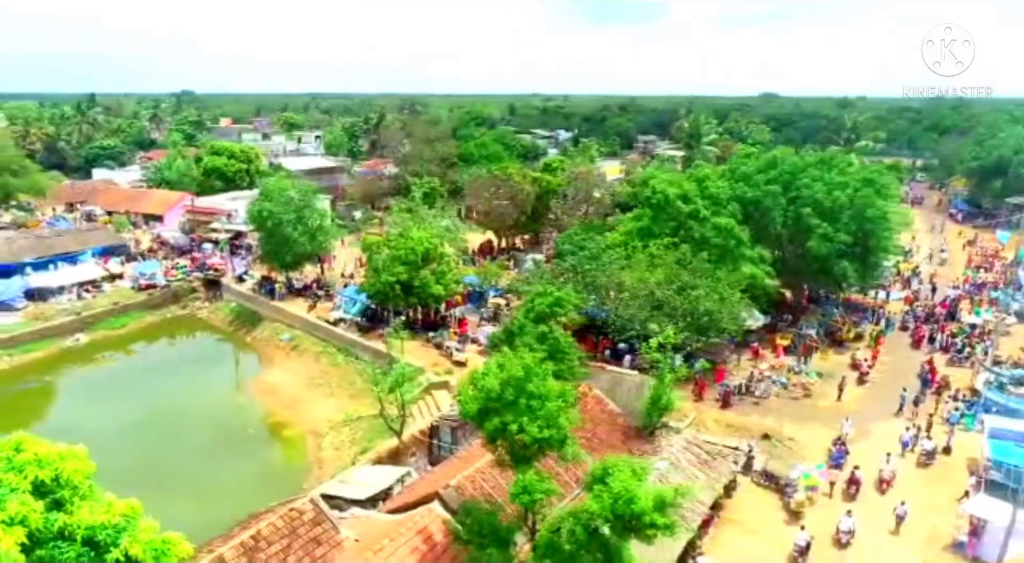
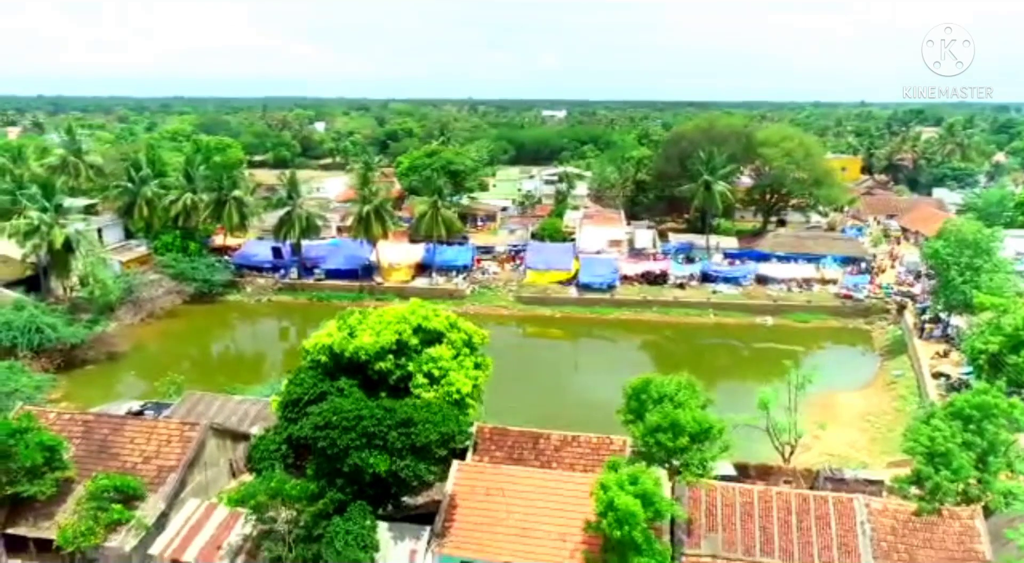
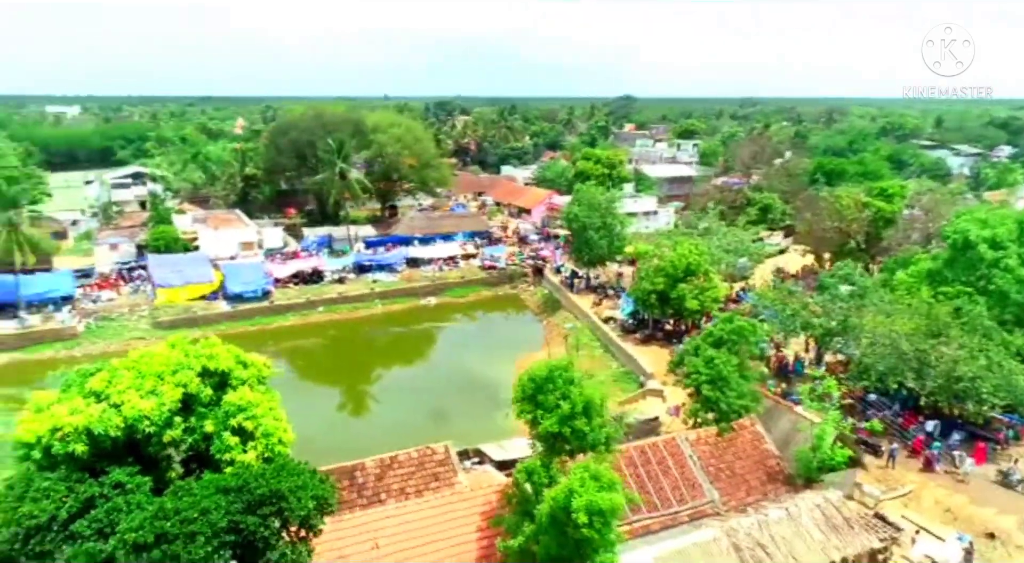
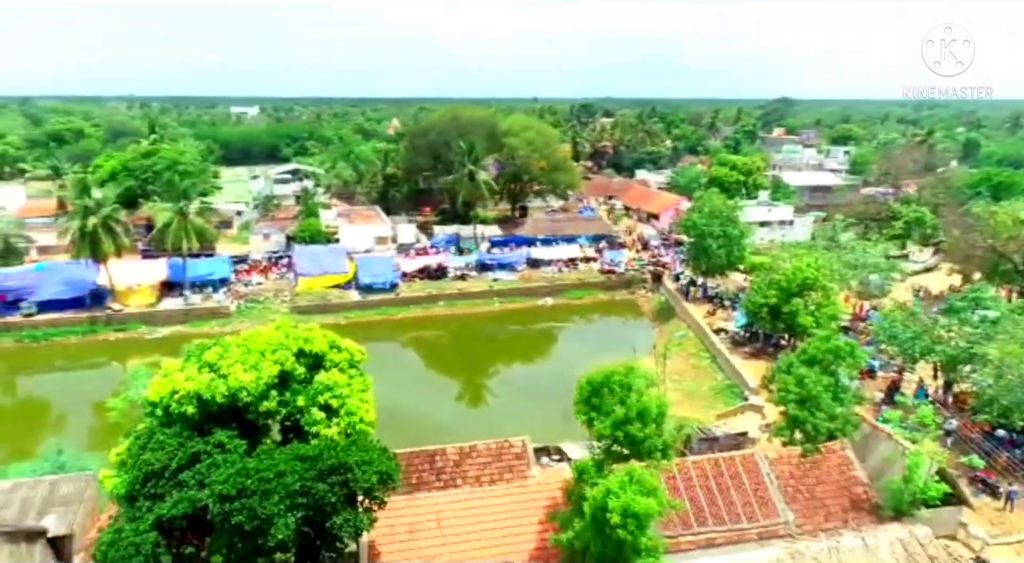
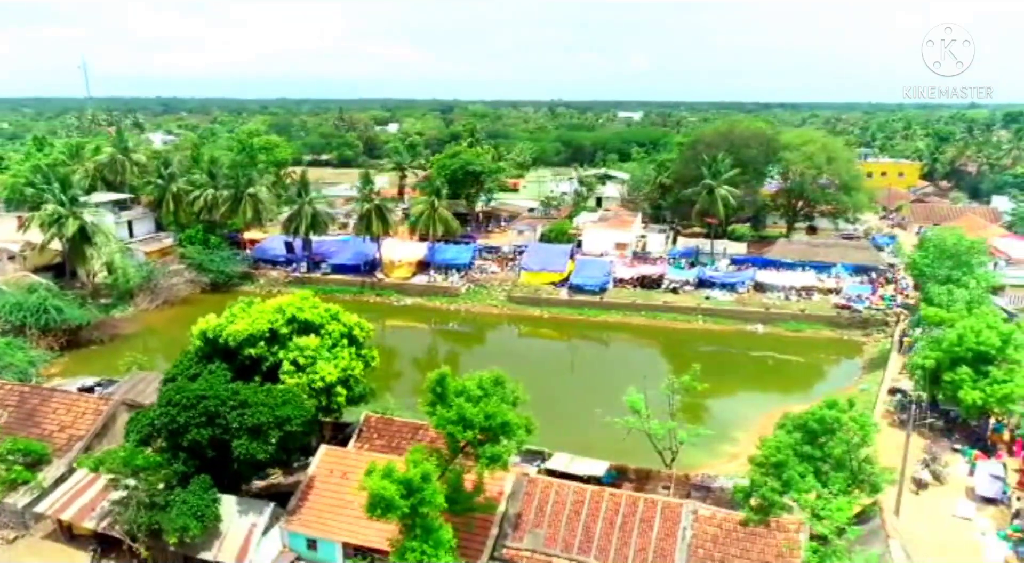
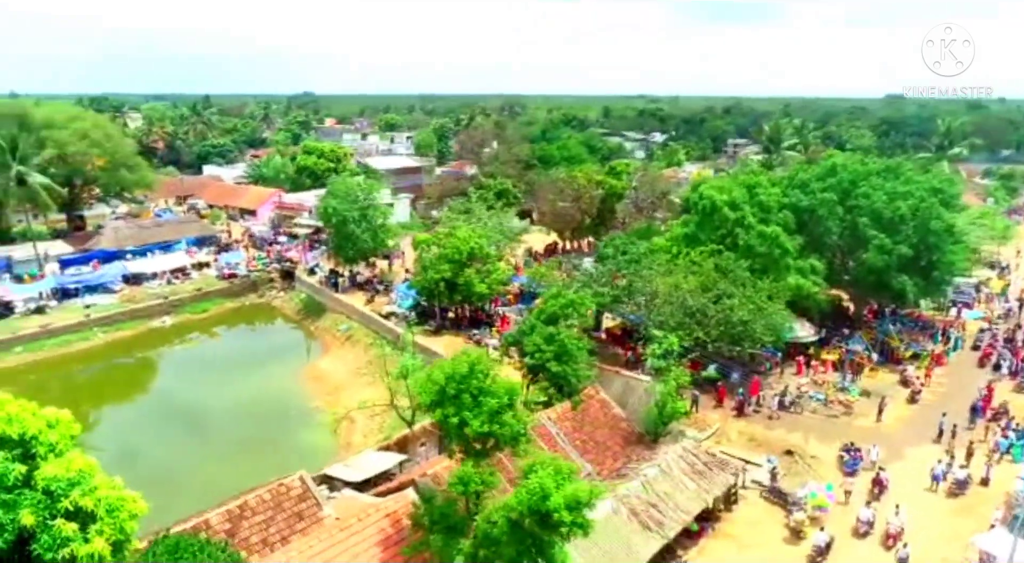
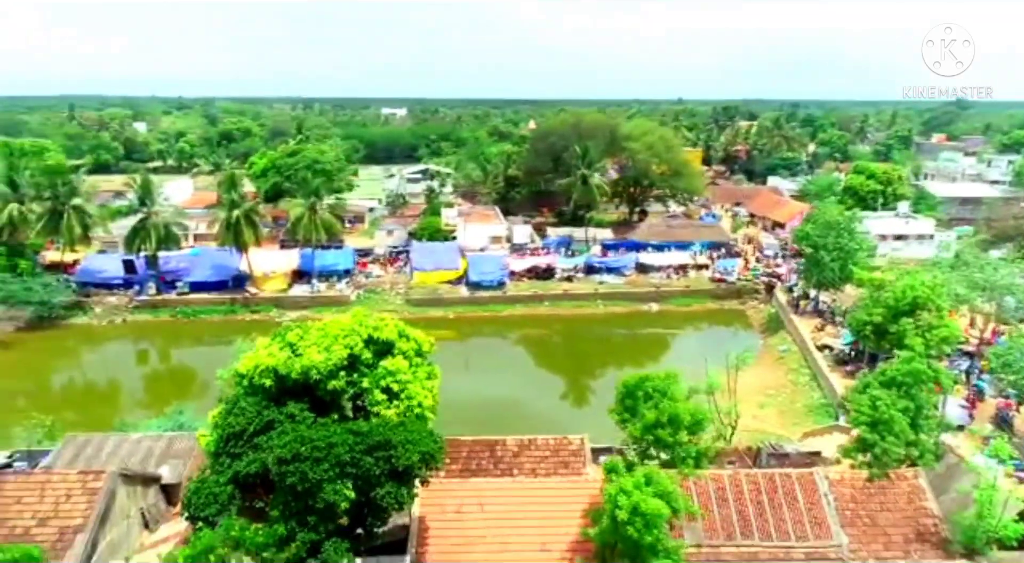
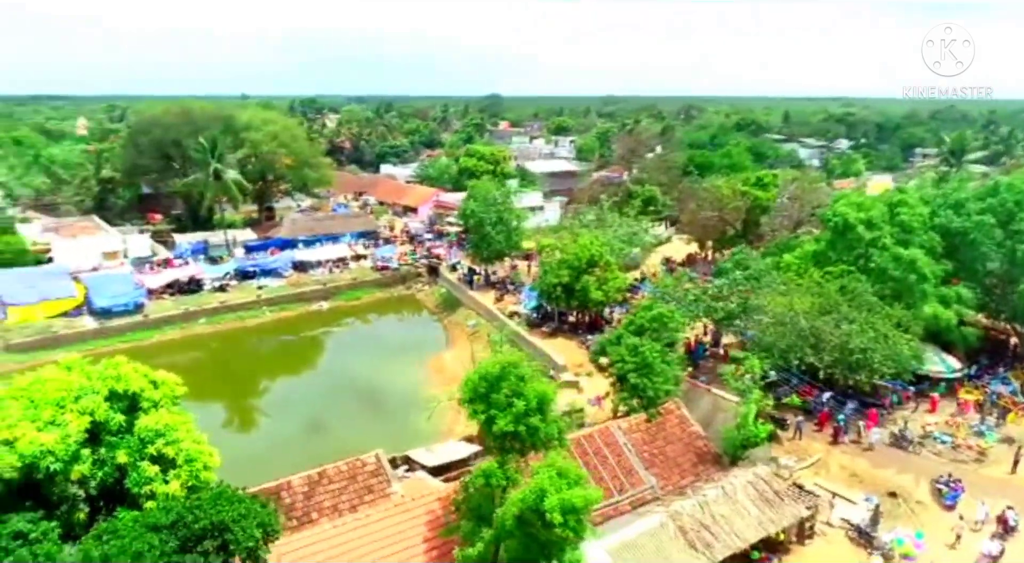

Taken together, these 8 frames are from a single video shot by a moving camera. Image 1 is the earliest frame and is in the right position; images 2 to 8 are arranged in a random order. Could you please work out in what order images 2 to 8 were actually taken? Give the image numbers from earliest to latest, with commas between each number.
6, 8, 3, 4, 7, 2, 5
